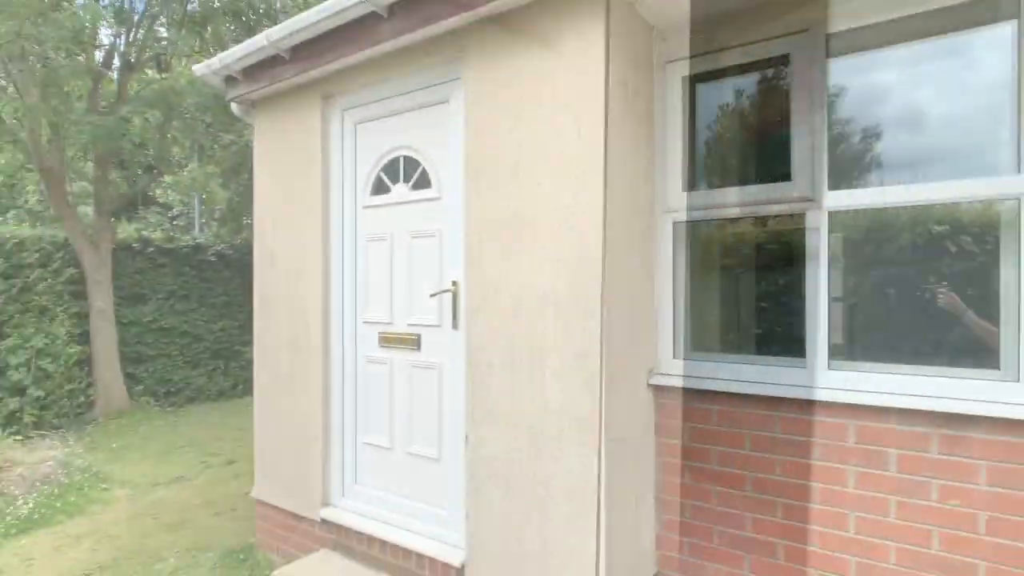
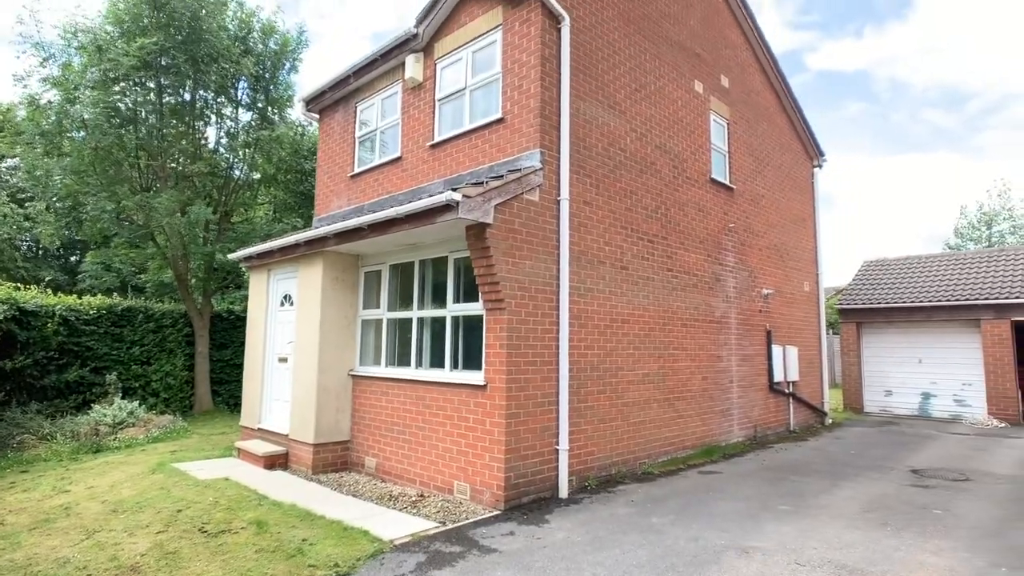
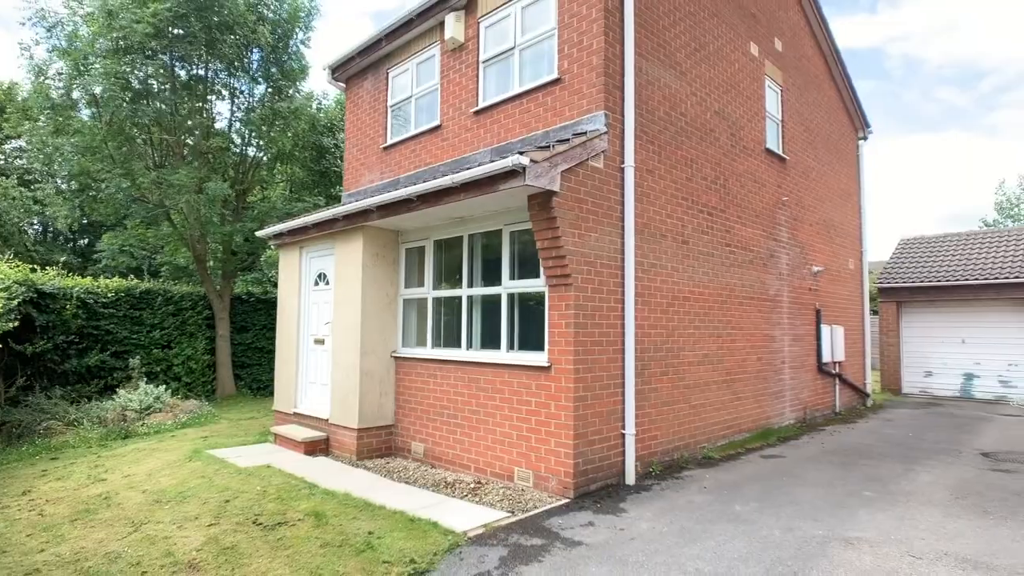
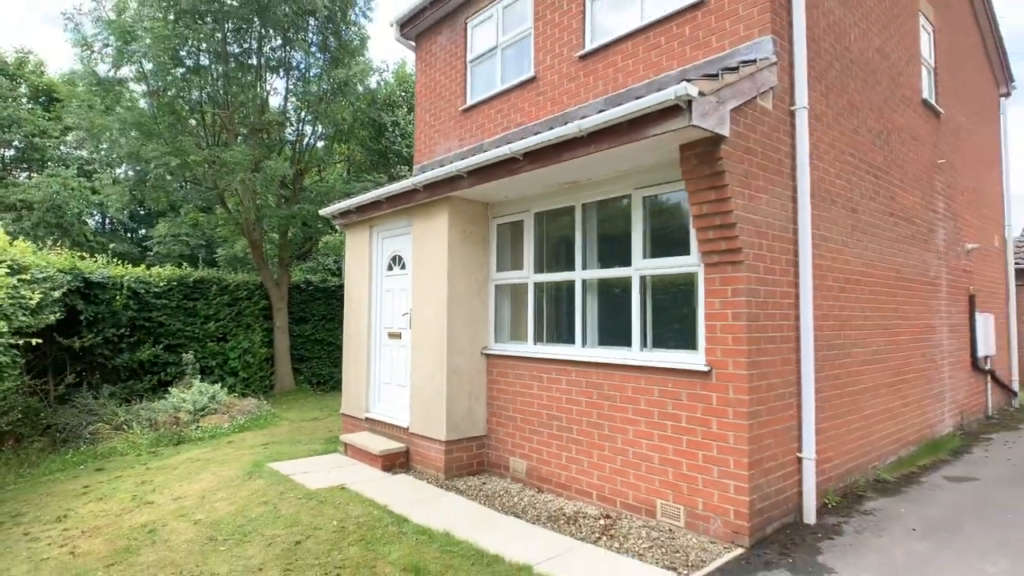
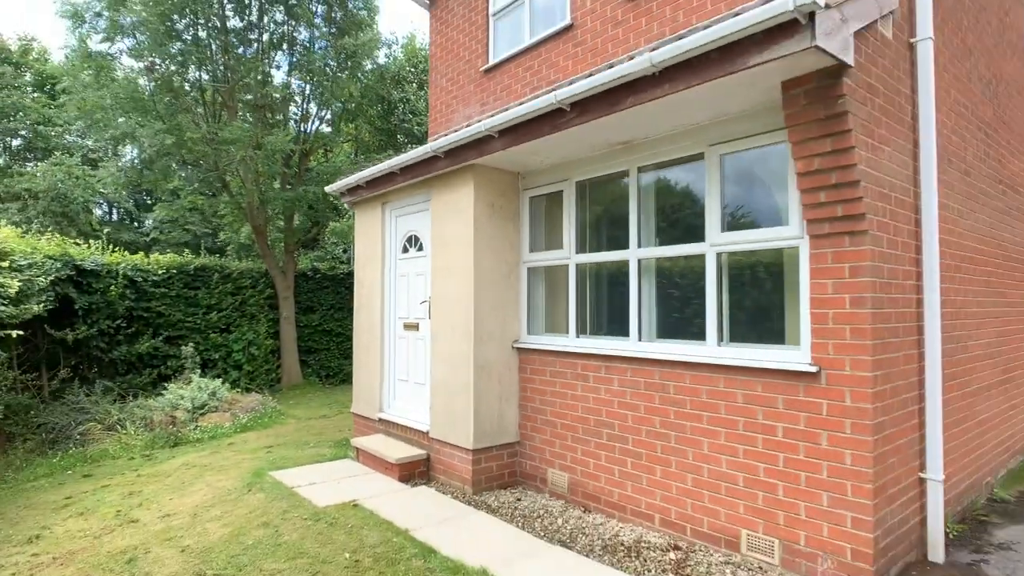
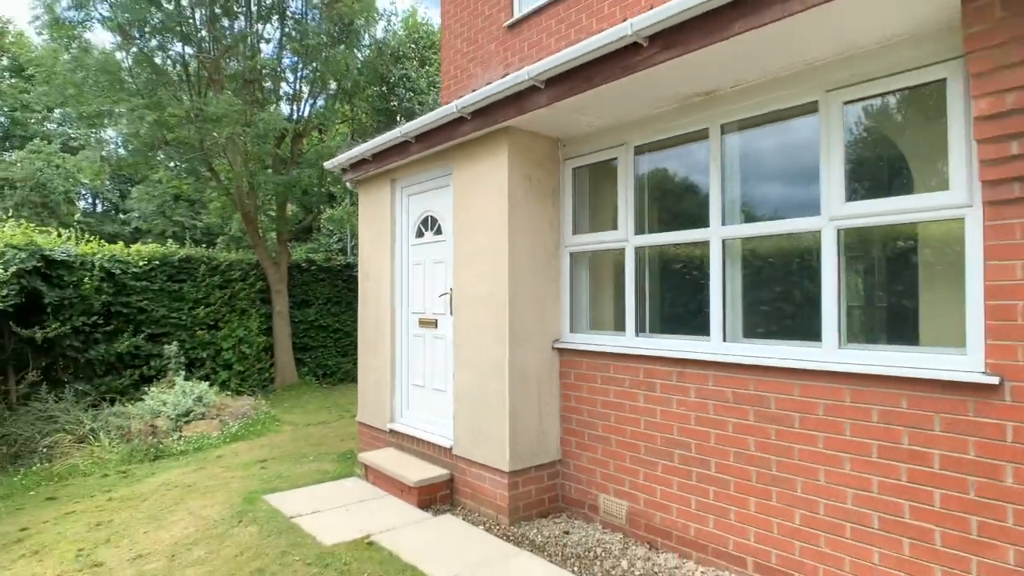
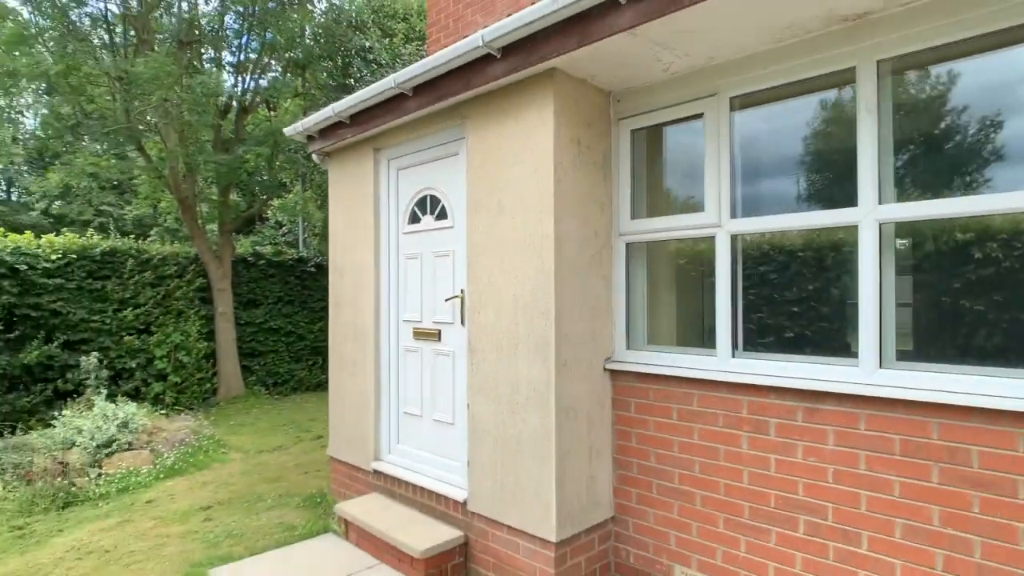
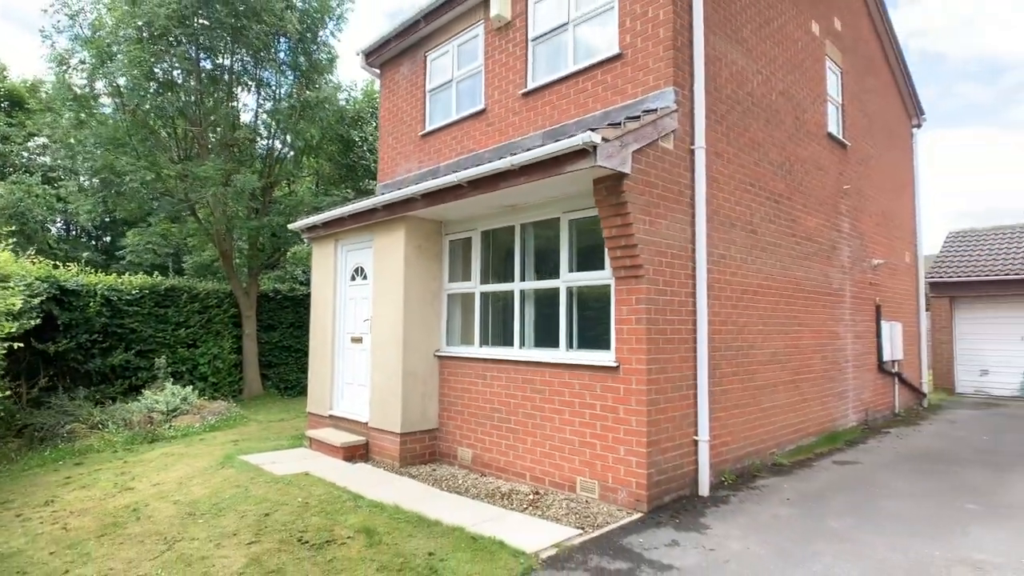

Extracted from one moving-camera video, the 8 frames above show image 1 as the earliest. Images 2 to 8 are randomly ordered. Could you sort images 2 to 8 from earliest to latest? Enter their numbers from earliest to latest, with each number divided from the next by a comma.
7, 6, 5, 4, 8, 3, 2
